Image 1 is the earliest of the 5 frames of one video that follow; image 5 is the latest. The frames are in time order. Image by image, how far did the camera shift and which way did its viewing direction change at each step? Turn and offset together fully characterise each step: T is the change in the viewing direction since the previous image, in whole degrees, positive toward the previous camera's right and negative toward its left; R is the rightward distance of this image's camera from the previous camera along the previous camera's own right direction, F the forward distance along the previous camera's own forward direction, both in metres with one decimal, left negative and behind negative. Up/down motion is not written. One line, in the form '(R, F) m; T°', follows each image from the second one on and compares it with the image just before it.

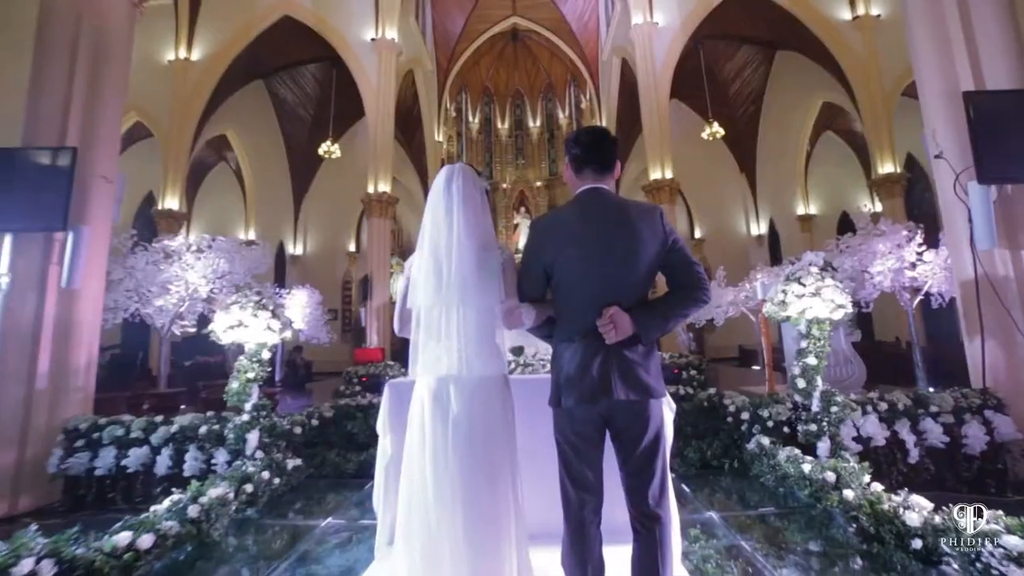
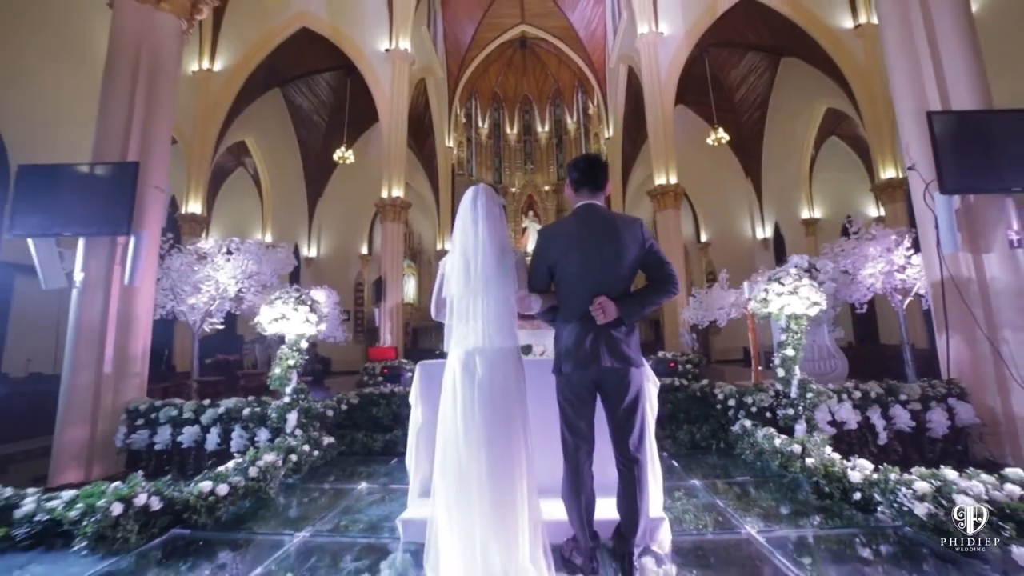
(0.0, -0.5) m; -1°
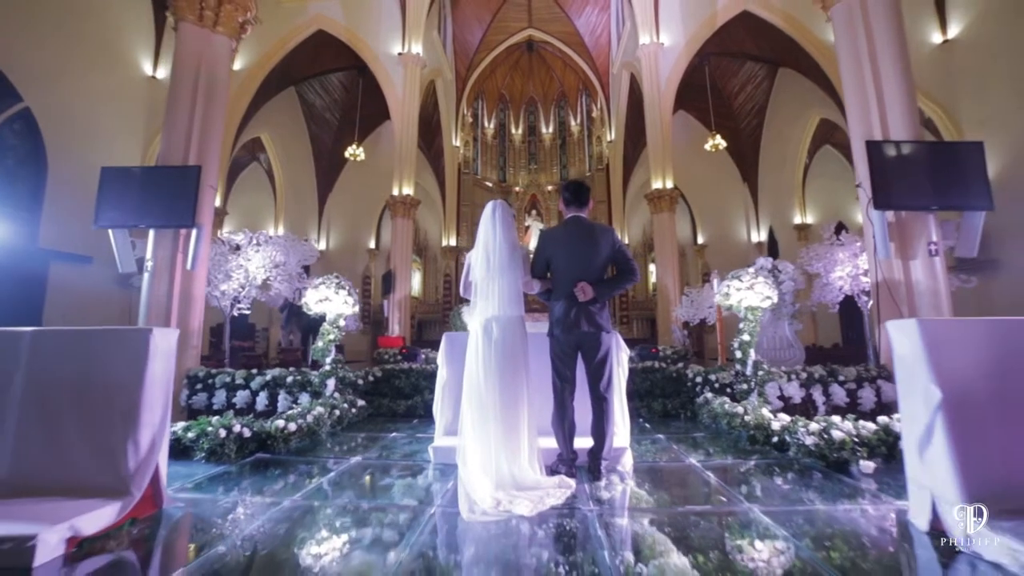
(0.0, -0.8) m; 0°
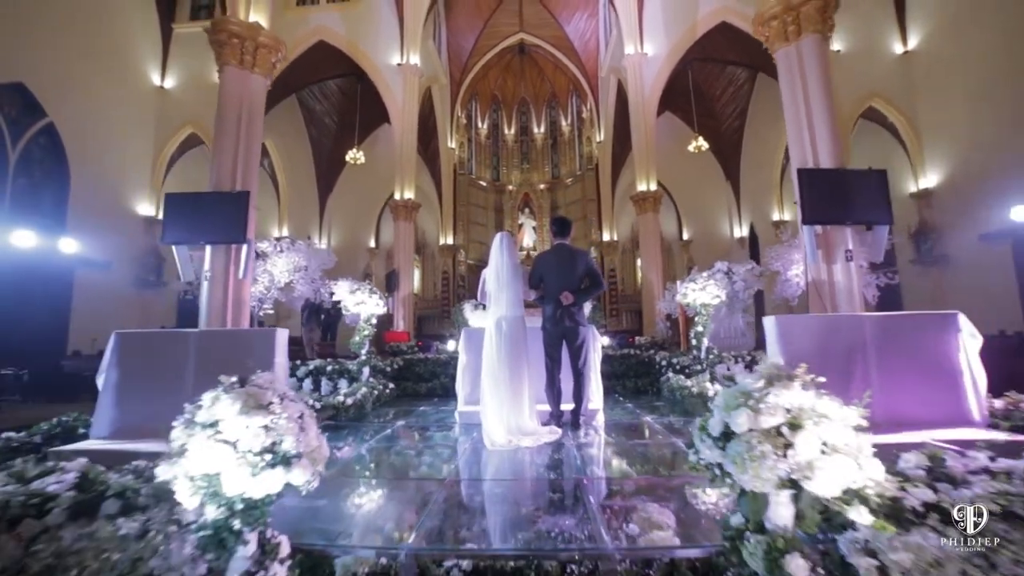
(-0.1, -1.1) m; +1°
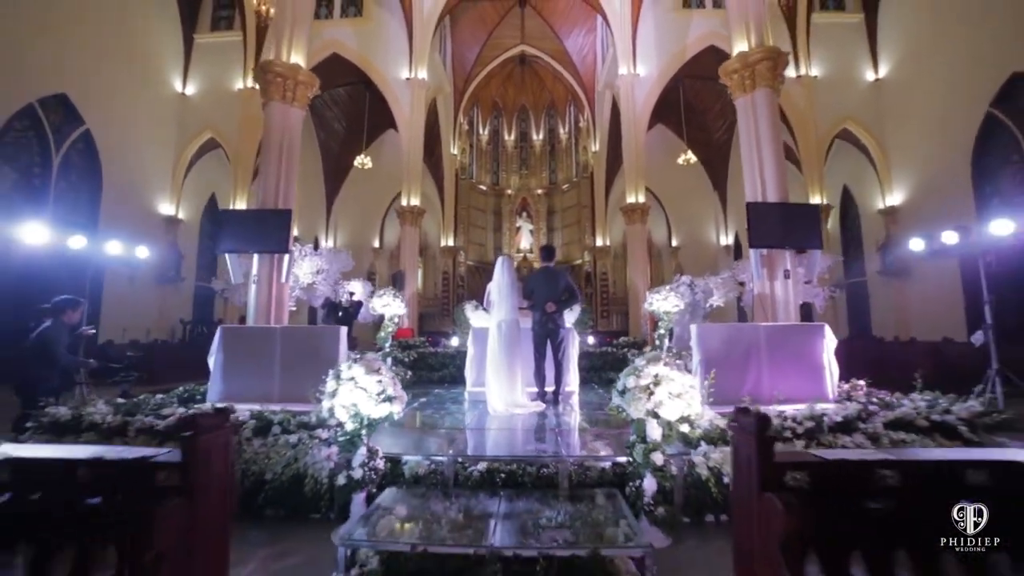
(0.0, -1.3) m; 0°
